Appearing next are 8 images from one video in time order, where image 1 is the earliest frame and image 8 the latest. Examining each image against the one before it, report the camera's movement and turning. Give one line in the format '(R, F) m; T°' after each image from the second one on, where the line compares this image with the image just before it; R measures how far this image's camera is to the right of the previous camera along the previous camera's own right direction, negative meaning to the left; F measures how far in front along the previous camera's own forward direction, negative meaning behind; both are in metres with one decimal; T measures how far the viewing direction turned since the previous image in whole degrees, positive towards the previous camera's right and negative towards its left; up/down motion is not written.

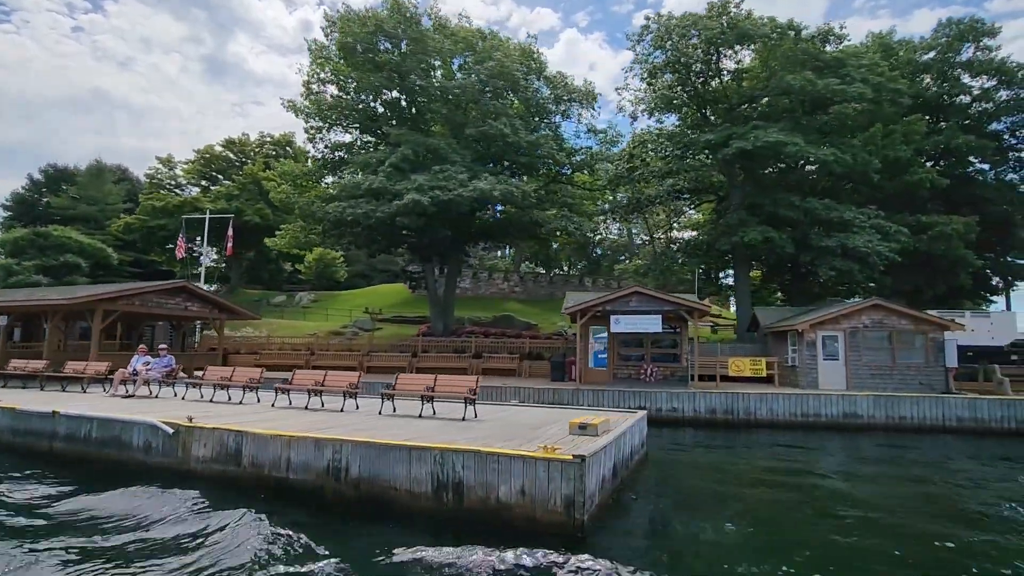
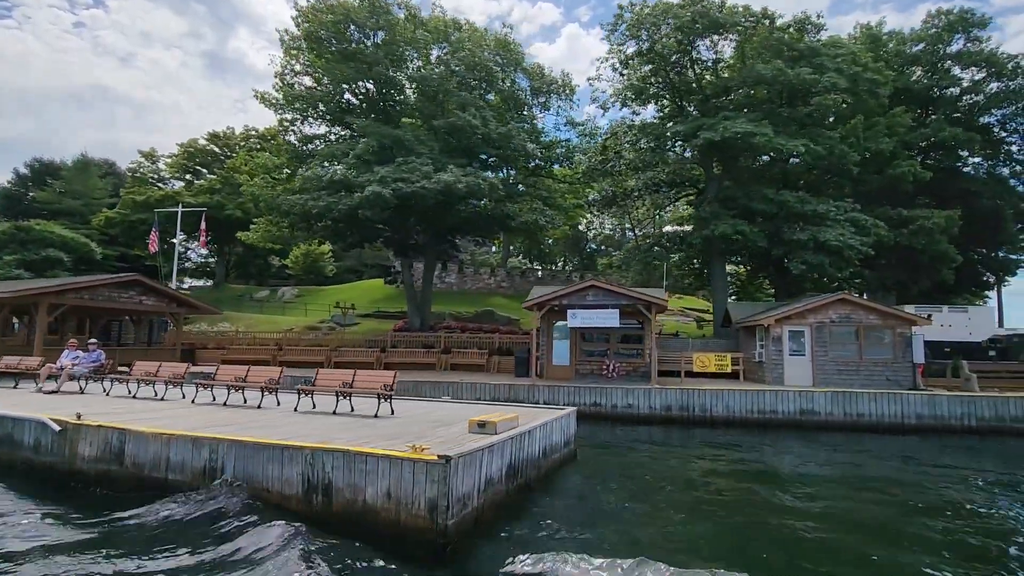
(+1.3, +0.4) m; 0°
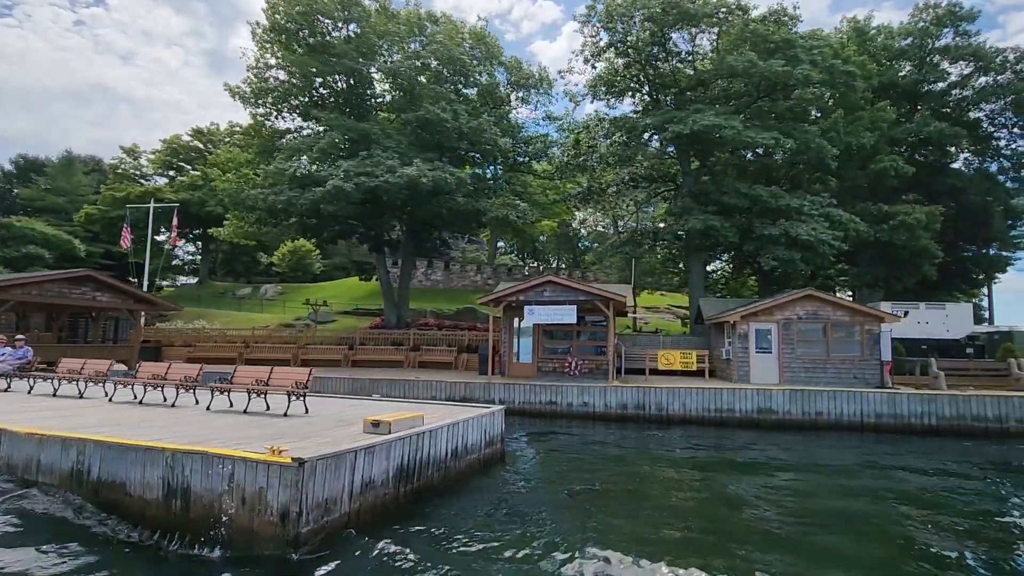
(+1.3, +0.4) m; 0°
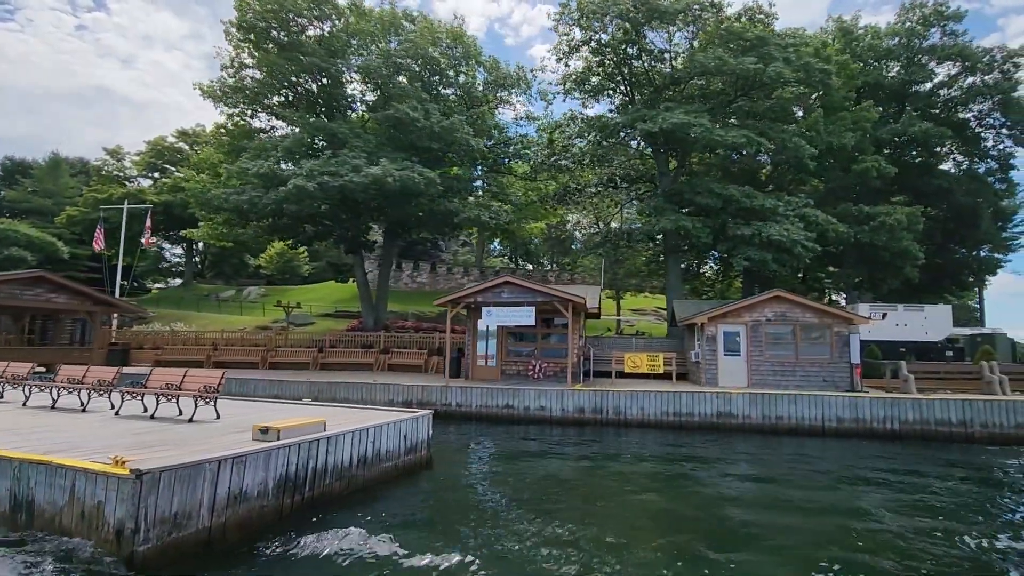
(+1.2, +0.4) m; 0°
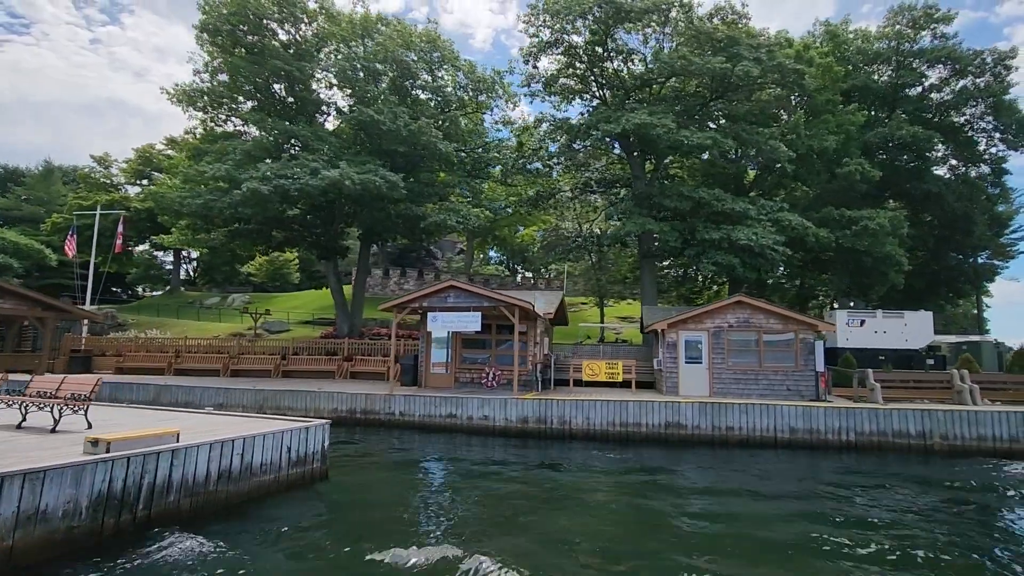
(+1.6, +0.5) m; -1°
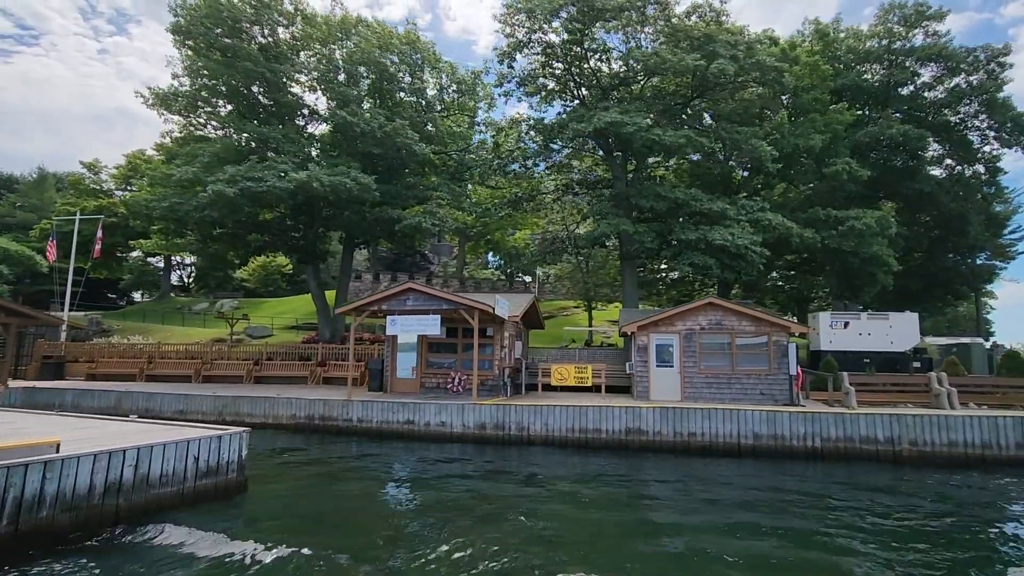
(+1.1, +0.4) m; 0°
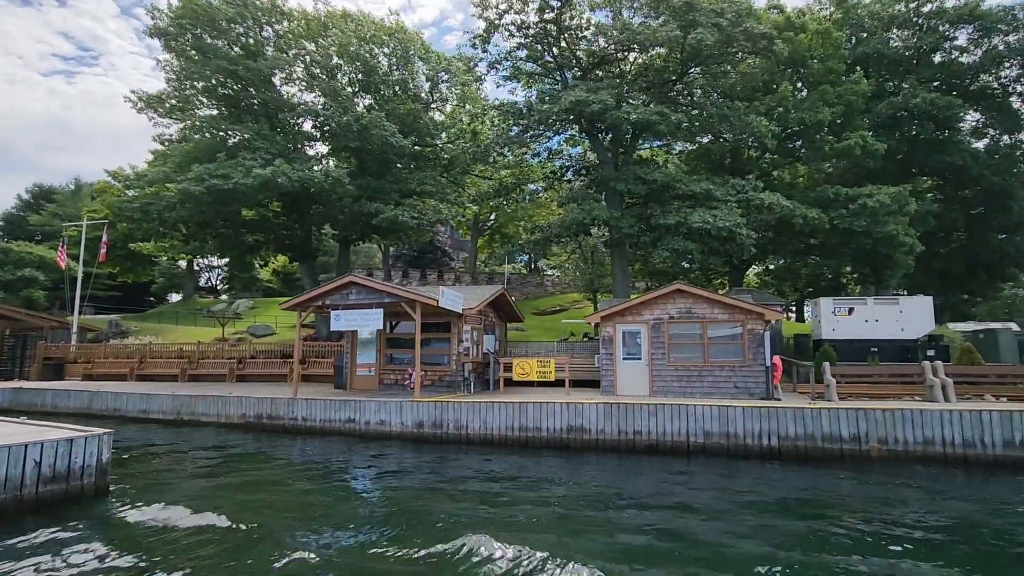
(+2.3, +0.8) m; -4°
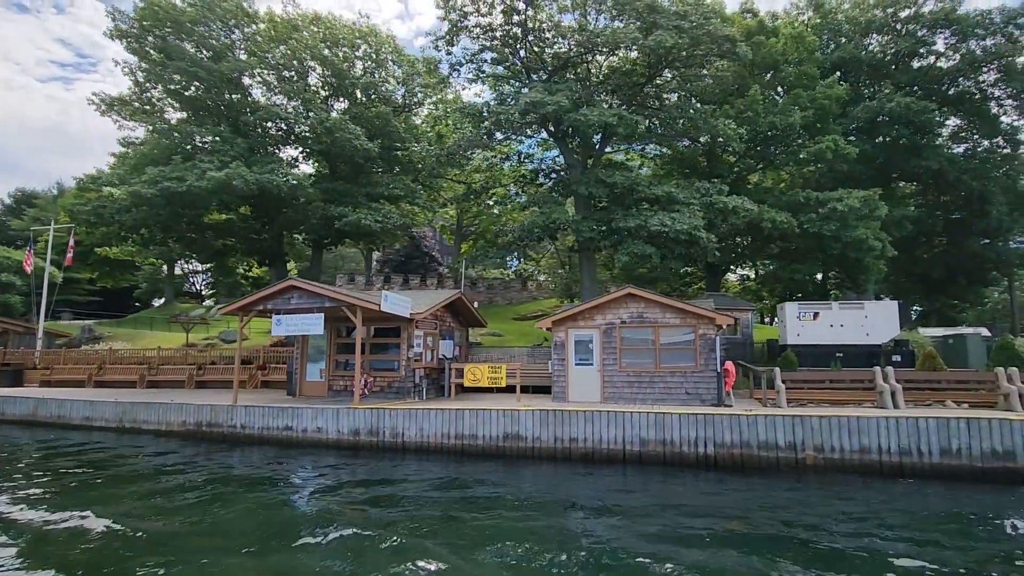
(+1.3, +0.3) m; 0°
